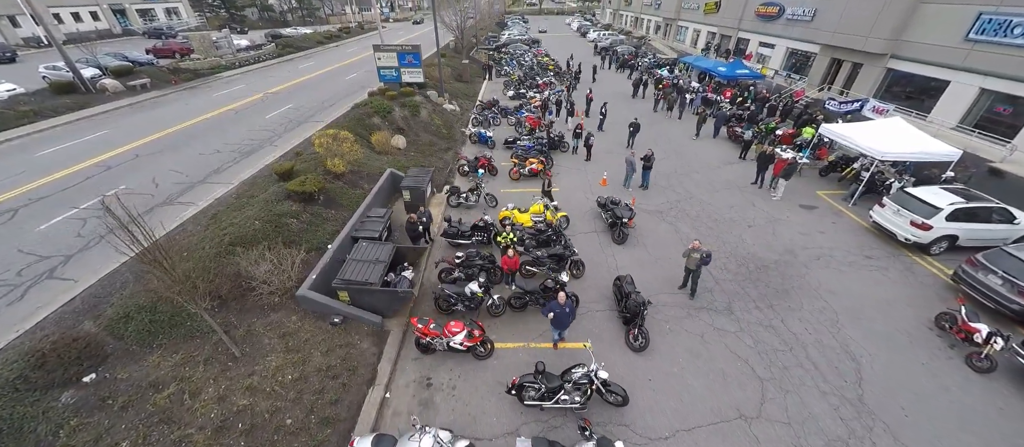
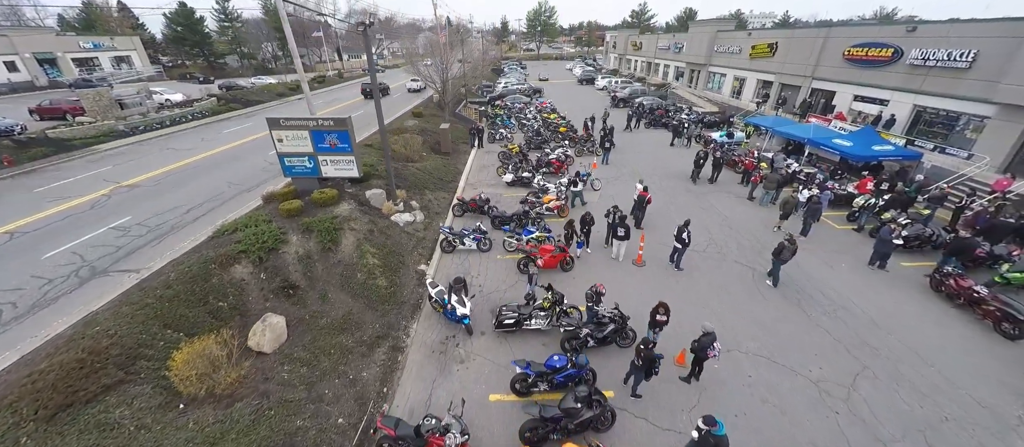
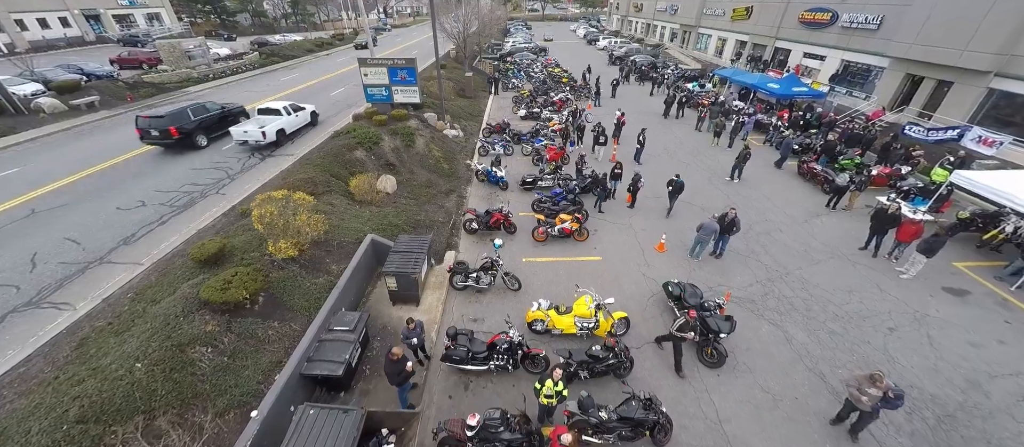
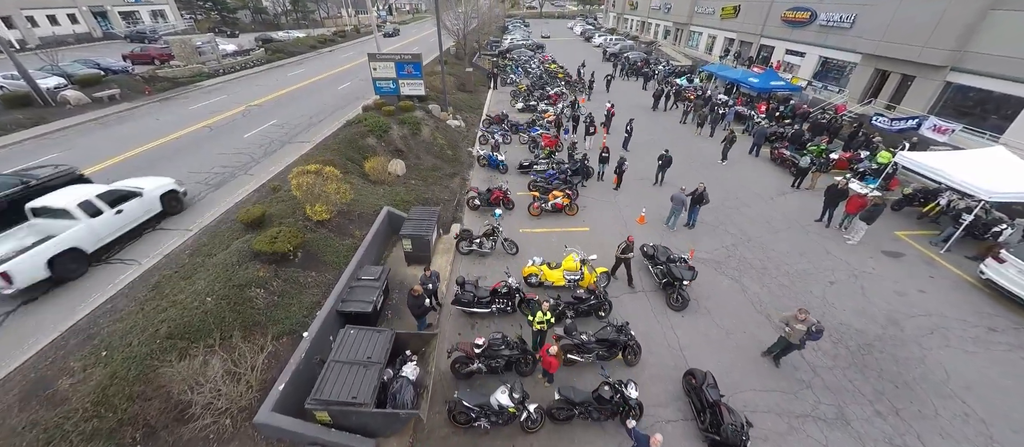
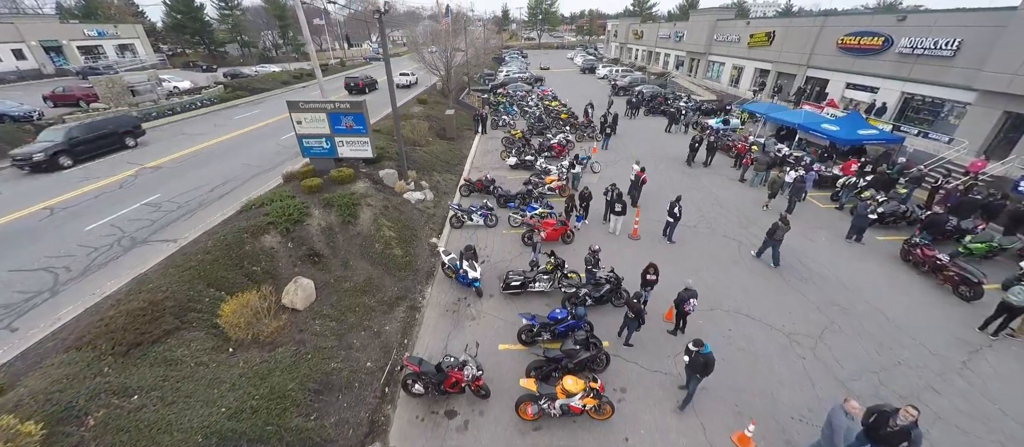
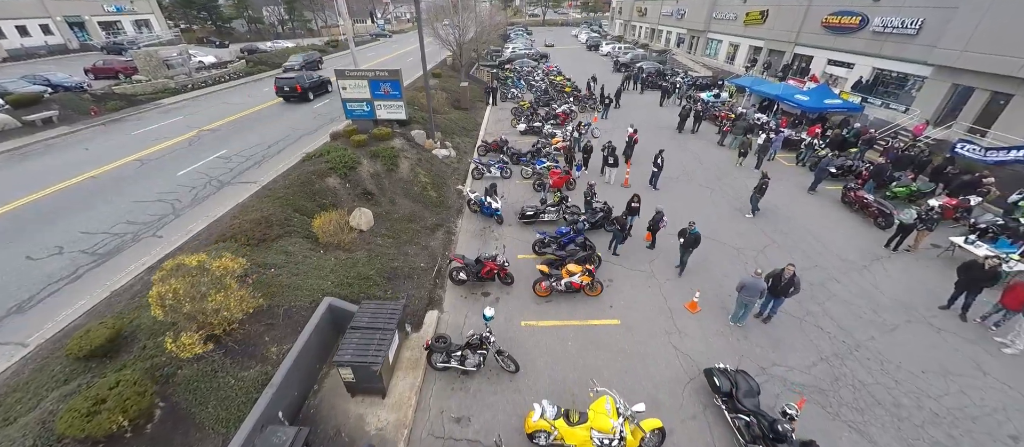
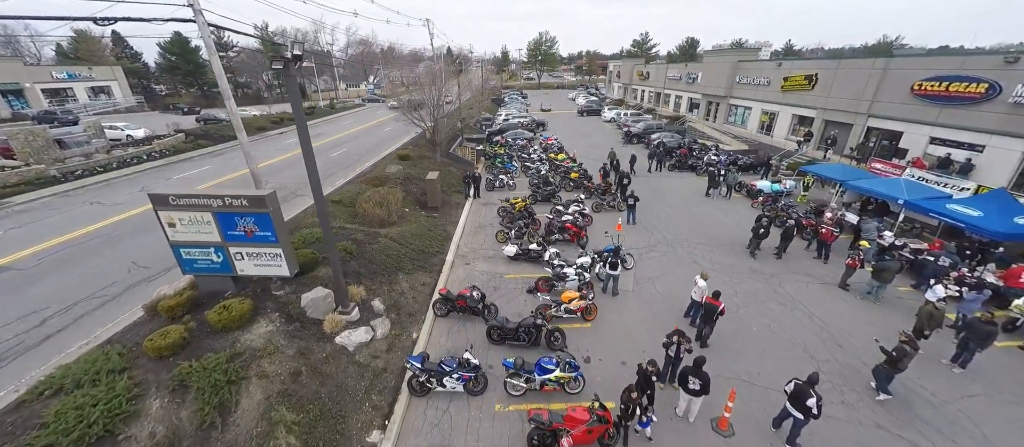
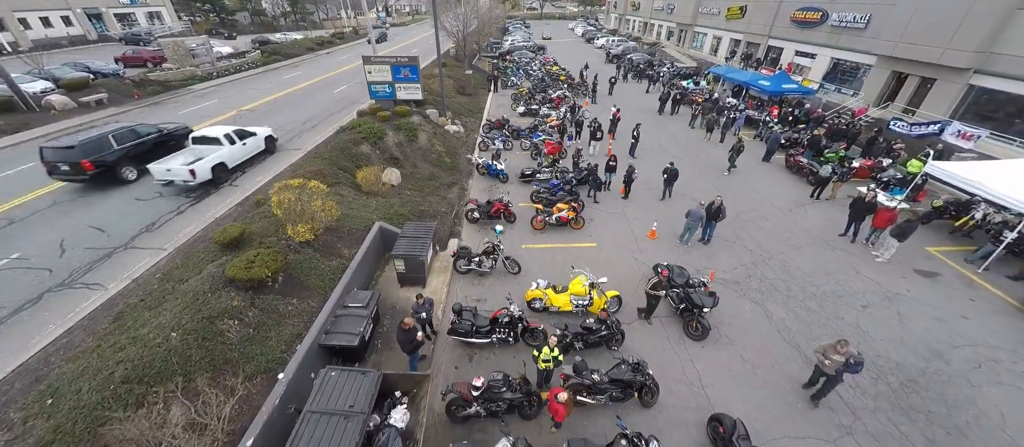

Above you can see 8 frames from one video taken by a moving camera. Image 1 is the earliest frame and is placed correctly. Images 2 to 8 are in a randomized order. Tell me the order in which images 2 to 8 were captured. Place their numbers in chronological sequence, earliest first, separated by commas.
4, 8, 3, 6, 5, 2, 7
